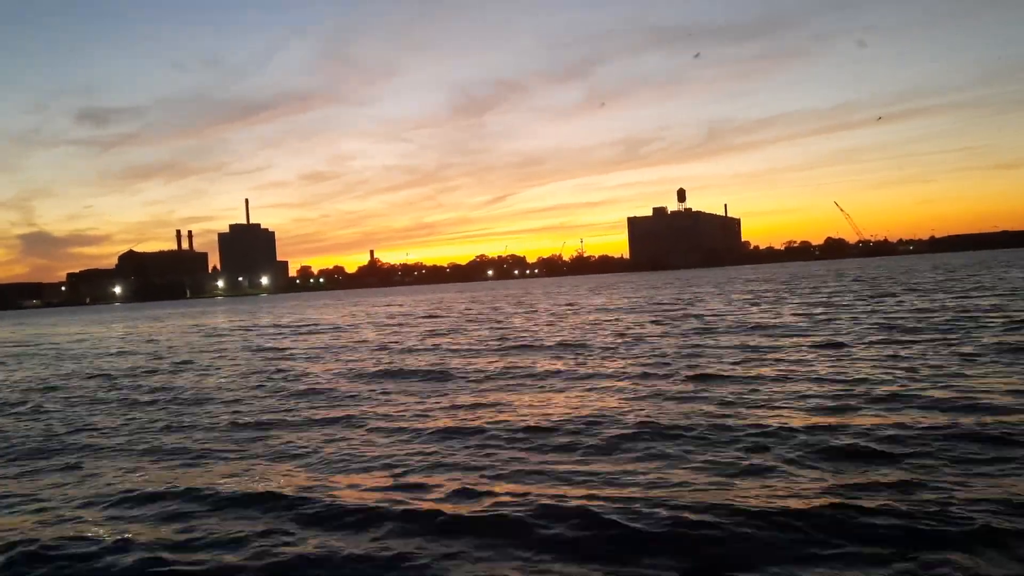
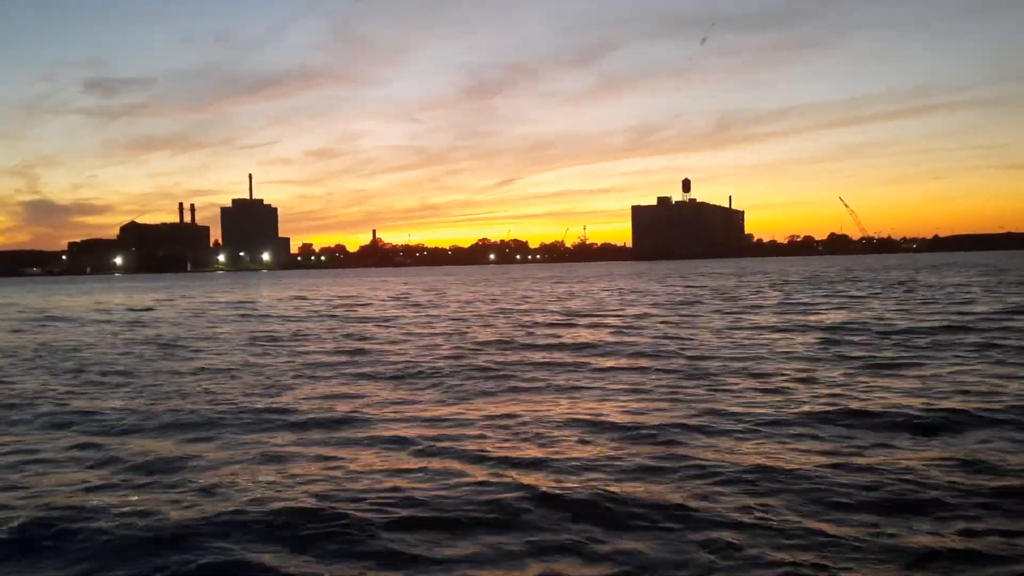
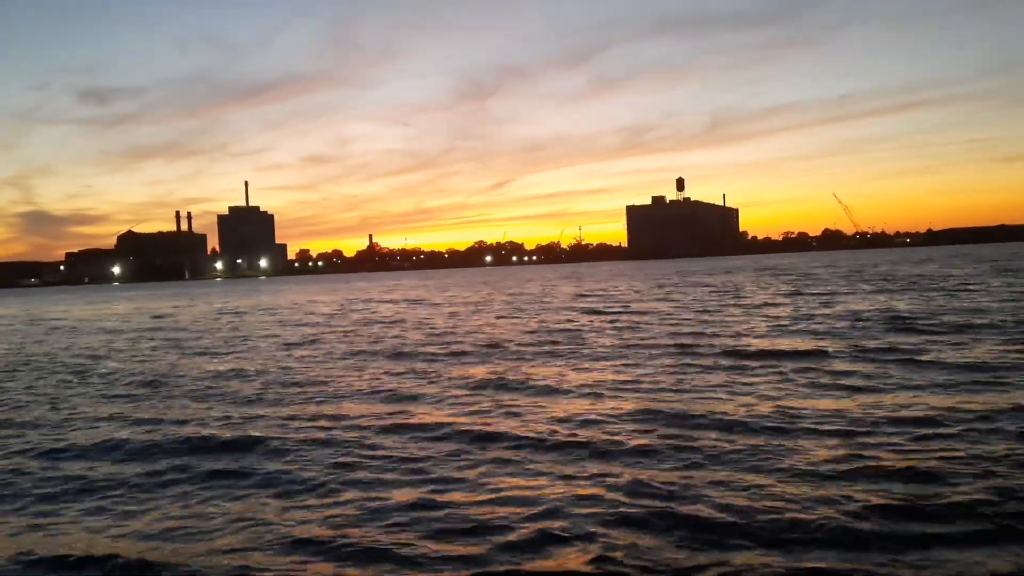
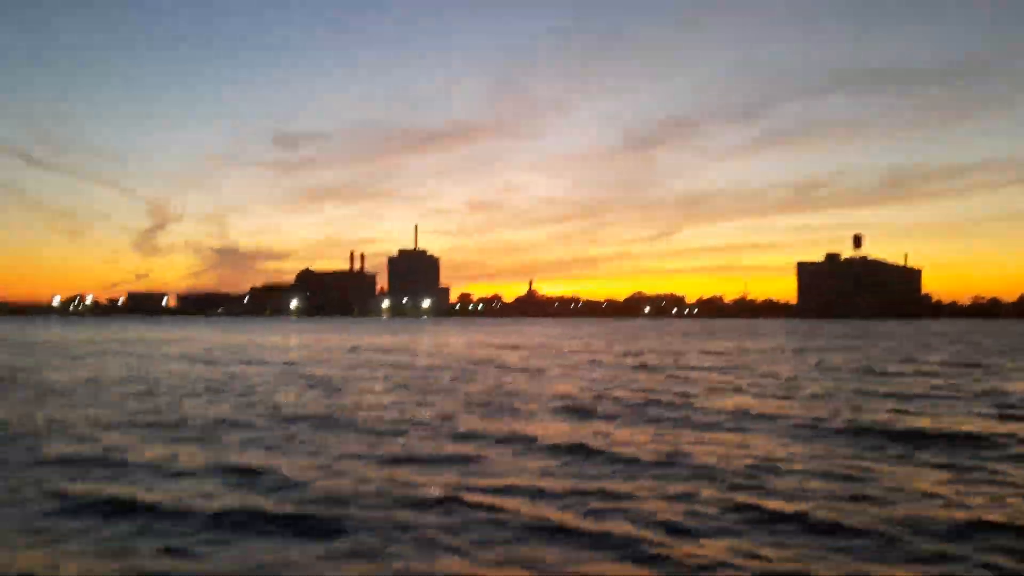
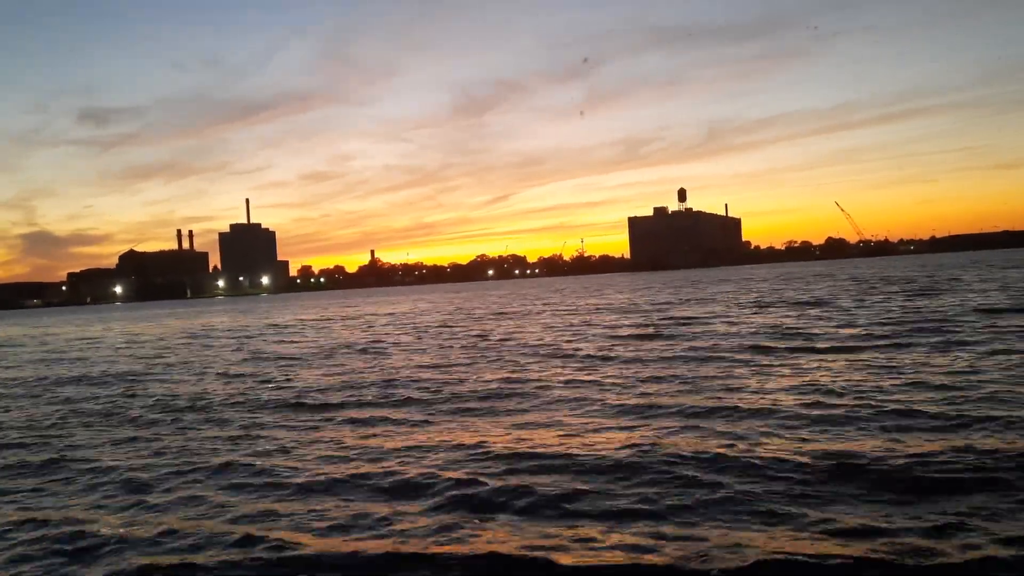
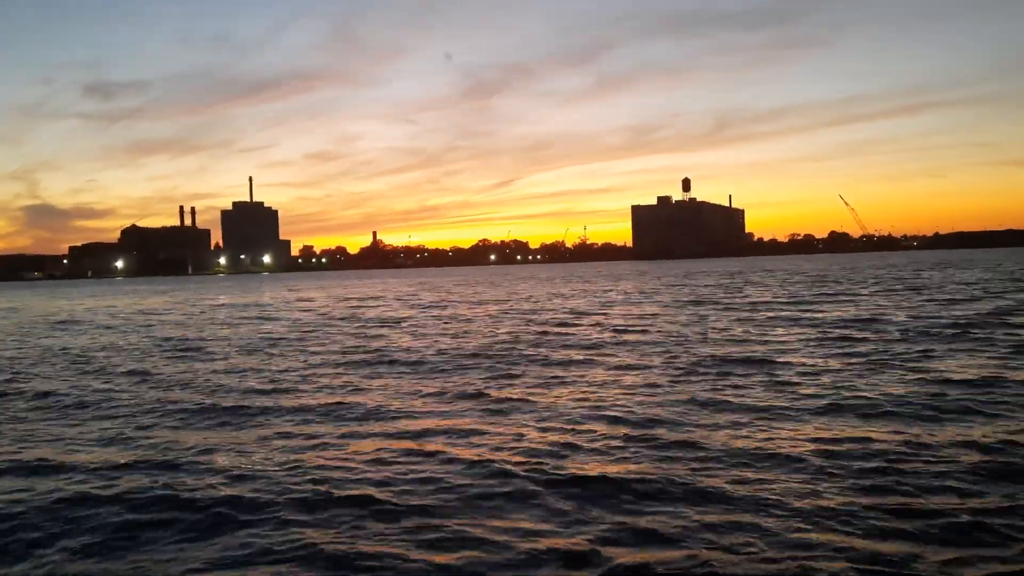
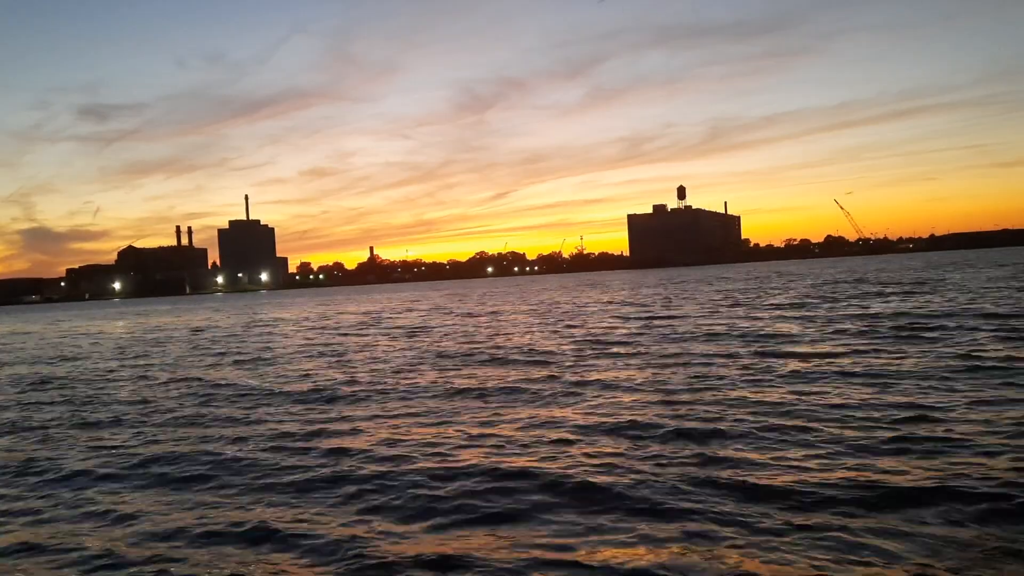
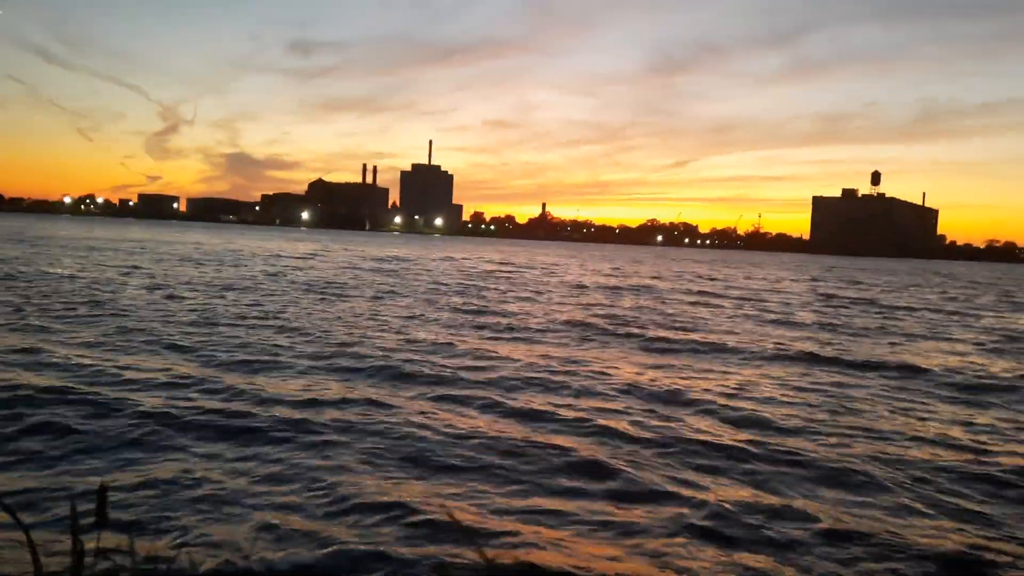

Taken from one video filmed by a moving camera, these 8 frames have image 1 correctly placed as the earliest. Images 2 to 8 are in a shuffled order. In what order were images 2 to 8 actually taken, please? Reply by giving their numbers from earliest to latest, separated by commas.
5, 7, 3, 6, 2, 4, 8
